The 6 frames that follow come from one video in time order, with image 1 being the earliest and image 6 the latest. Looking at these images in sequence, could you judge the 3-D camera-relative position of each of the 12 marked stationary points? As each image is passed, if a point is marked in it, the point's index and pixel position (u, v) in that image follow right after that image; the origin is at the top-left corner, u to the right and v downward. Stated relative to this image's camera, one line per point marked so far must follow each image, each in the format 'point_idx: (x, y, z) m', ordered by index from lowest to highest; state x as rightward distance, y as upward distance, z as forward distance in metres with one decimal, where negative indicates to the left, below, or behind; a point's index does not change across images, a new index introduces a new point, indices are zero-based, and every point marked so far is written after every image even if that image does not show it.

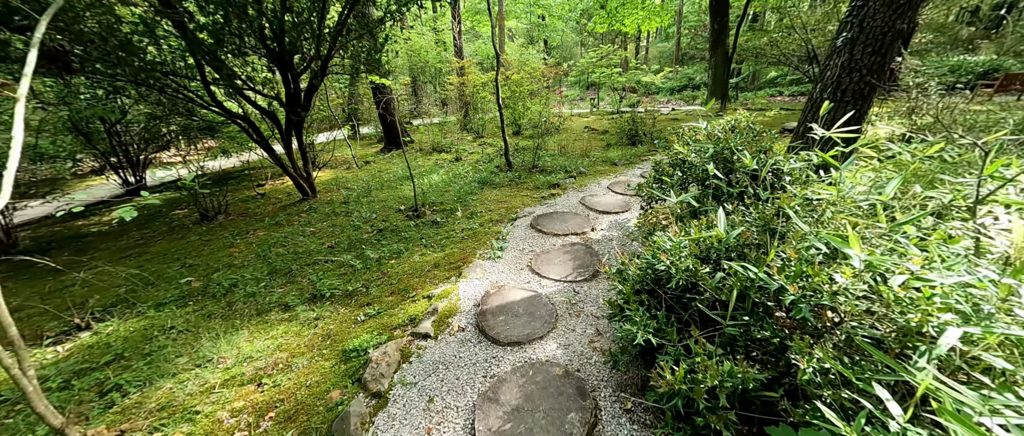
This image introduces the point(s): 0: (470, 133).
0: (-1.1, +2.2, +8.4) m
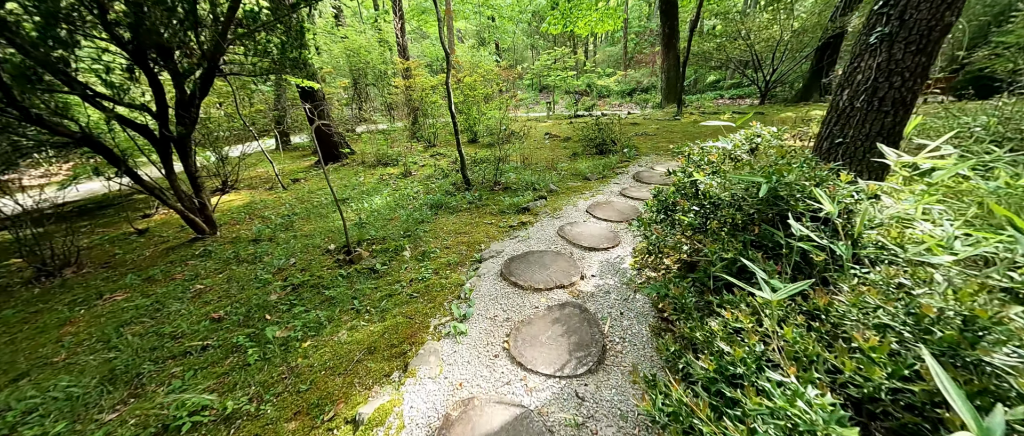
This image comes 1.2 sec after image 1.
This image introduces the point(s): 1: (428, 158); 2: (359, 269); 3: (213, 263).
0: (-2.1, +1.8, +7.6) m
1: (-1.6, +1.1, +6.3) m
2: (-1.1, -0.4, +2.3) m
3: (-2.5, -0.4, +2.7) m
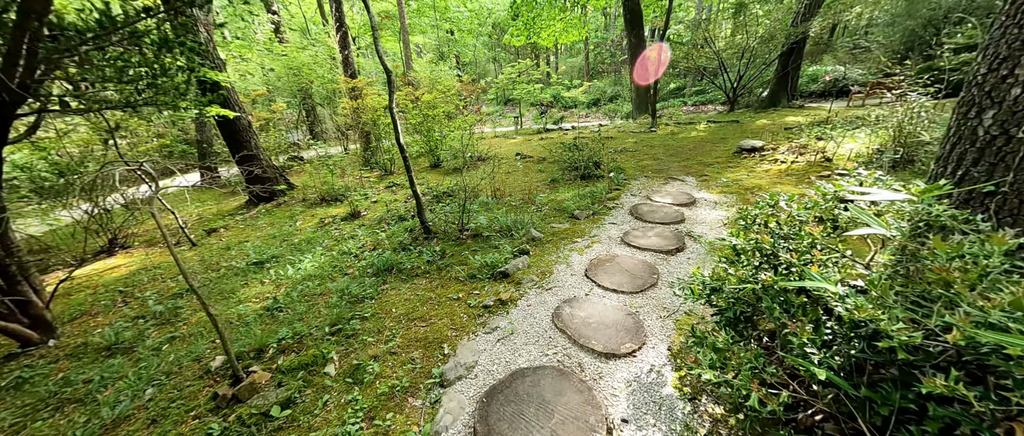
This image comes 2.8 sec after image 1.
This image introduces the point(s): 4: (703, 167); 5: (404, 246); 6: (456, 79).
0: (-2.8, +1.0, +6.7) m
1: (-2.1, +0.5, +5.4) m
2: (-1.2, -0.9, +1.4) m
3: (-2.6, -1.0, +1.7) m
4: (+2.5, +0.7, +4.3) m
5: (-1.0, -0.3, +3.0) m
6: (-1.6, +4.0, +9.4) m
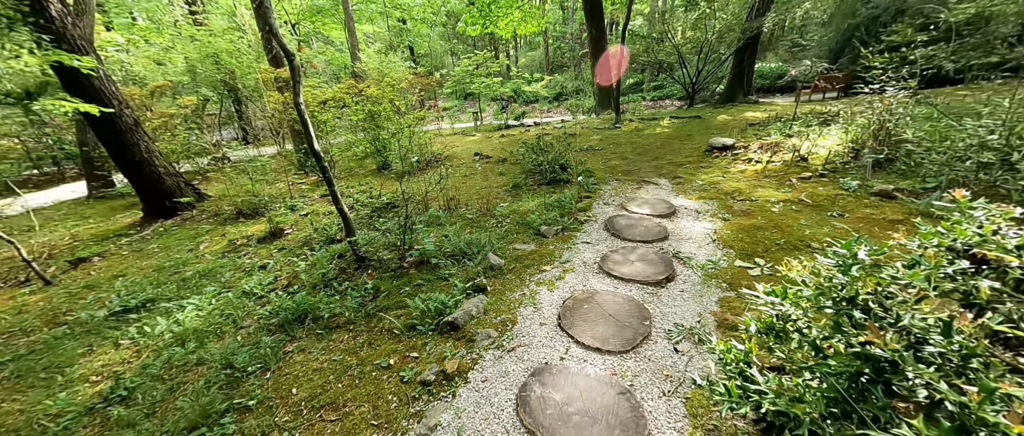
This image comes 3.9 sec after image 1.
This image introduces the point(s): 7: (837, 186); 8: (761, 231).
0: (-3.6, +0.8, +5.8) m
1: (-2.7, +0.3, +4.6) m
2: (-1.3, -1.1, +0.8) m
3: (-2.8, -1.3, +0.9) m
4: (+2.0, +0.6, +4.0) m
5: (-1.3, -0.5, +2.3) m
6: (-2.7, +3.8, +8.5) m
7: (+2.7, +0.3, +2.7) m
8: (+1.7, -0.1, +2.3) m
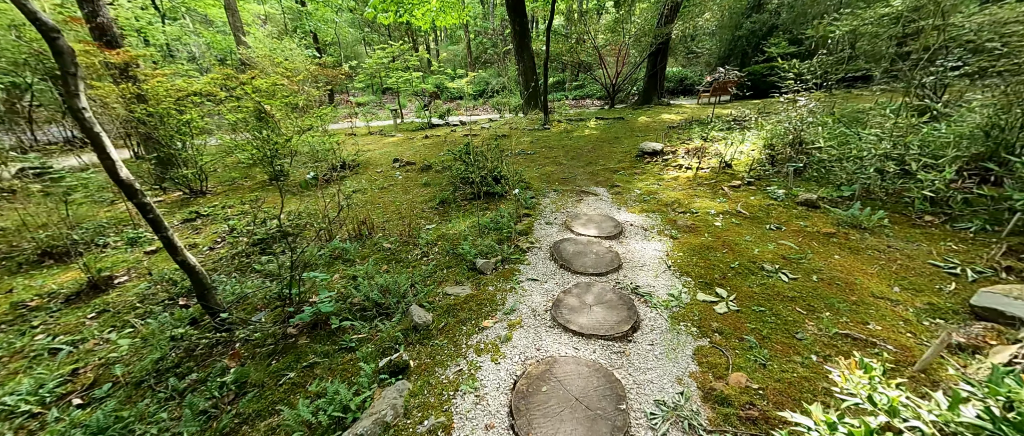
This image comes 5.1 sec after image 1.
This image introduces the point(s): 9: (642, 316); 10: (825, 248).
0: (-4.6, +0.4, +4.4) m
1: (-3.5, -0.1, +3.5) m
2: (-1.3, -1.4, +0.1) m
3: (-2.8, -1.6, -0.1) m
4: (+1.2, +0.5, +3.9) m
5: (-1.7, -0.7, +1.6) m
6: (-4.6, +3.5, +7.3) m
7: (+2.2, +0.2, +2.8) m
8: (+1.3, -0.2, +2.1) m
9: (+0.7, -0.5, +1.6) m
10: (+2.0, -0.2, +2.0) m
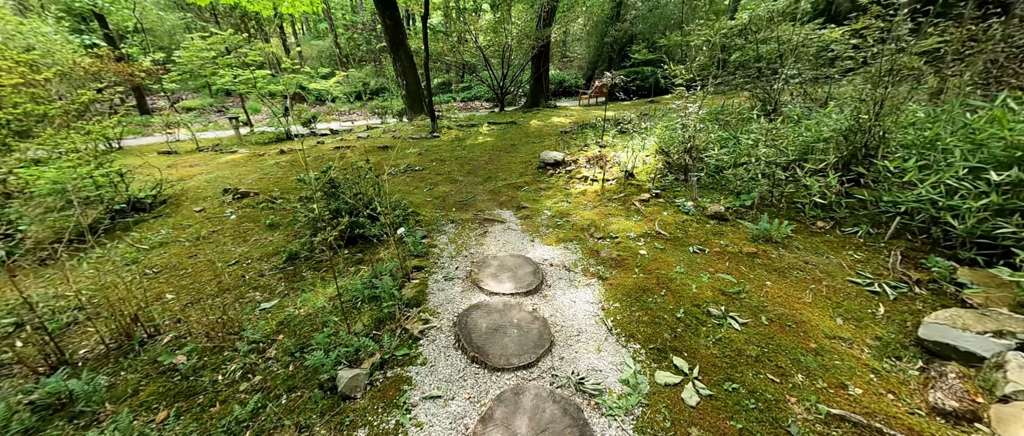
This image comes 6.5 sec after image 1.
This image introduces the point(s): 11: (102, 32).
0: (-5.6, -0.5, +2.2) m
1: (-4.2, -0.9, +1.6) m
2: (-1.0, -1.8, -1.0) m
3: (-2.3, -2.2, -1.6) m
4: (0.0, +0.3, +3.4) m
5: (-1.9, -1.3, +0.3) m
6: (-6.7, +2.5, +4.9) m
7: (+1.3, +0.1, +2.6) m
8: (+0.7, -0.4, +1.8) m
9: (+0.3, -0.7, +1.1) m
10: (+1.4, -0.3, +1.9) m
11: (-10.7, +4.9, +8.5) m
